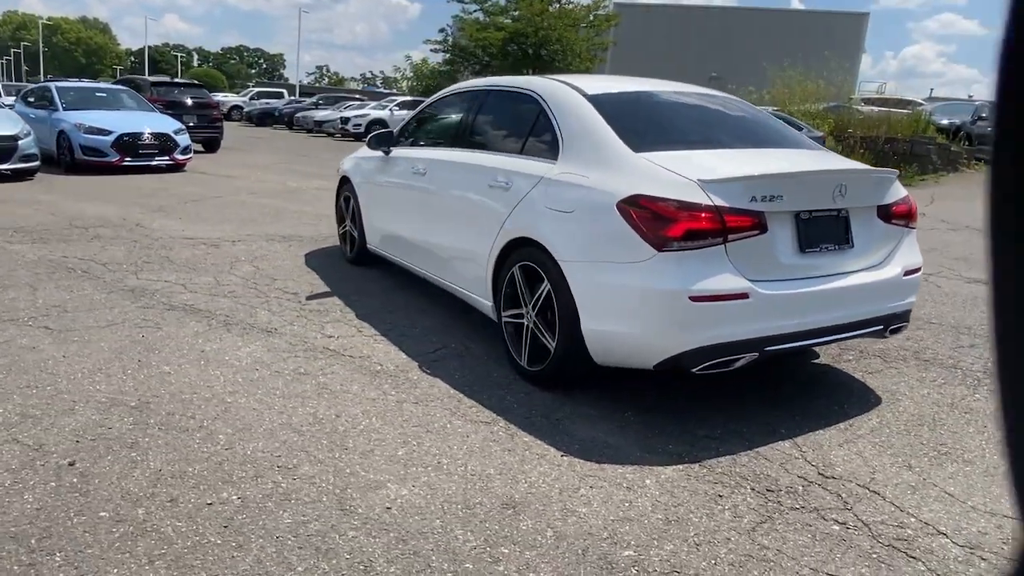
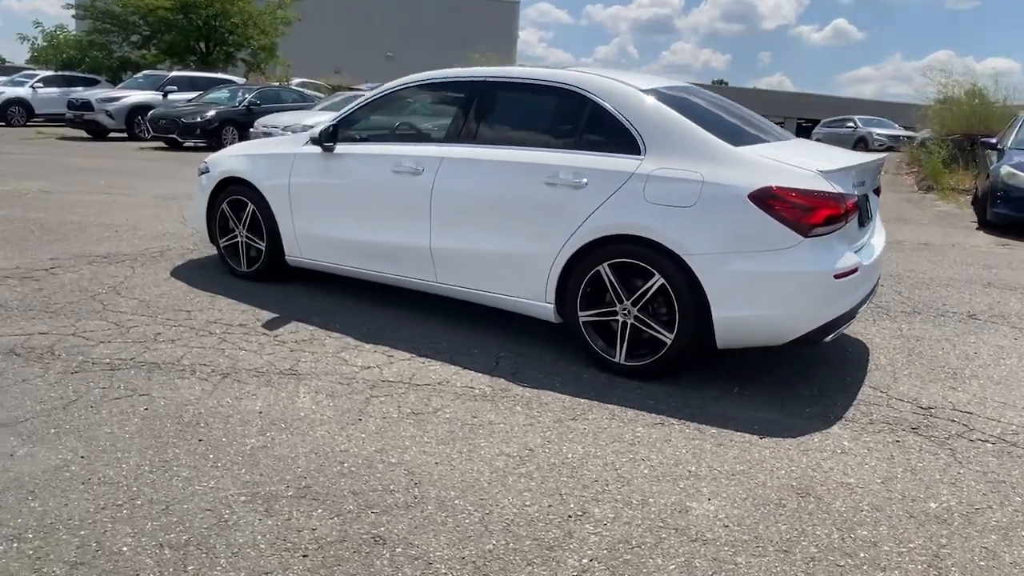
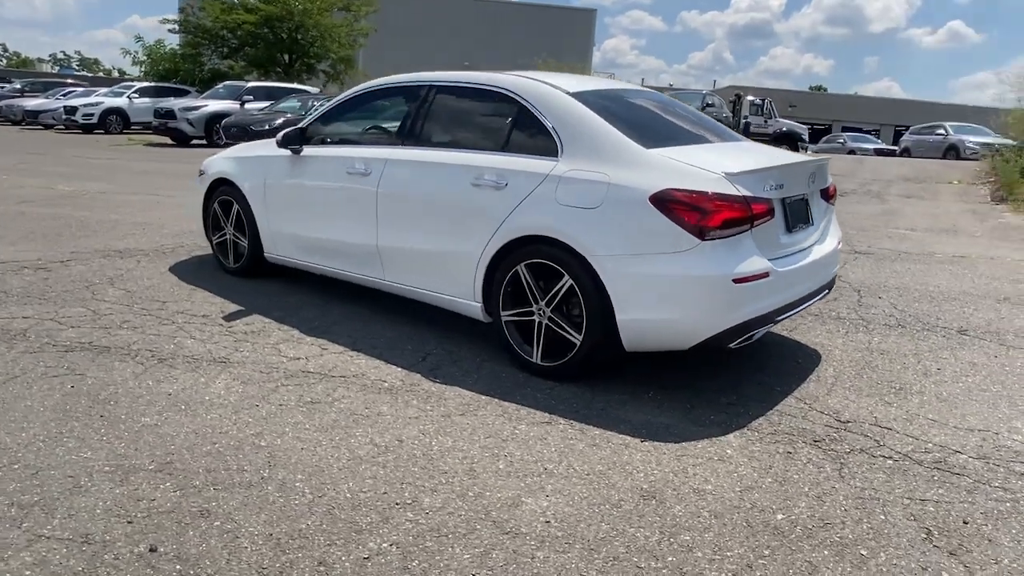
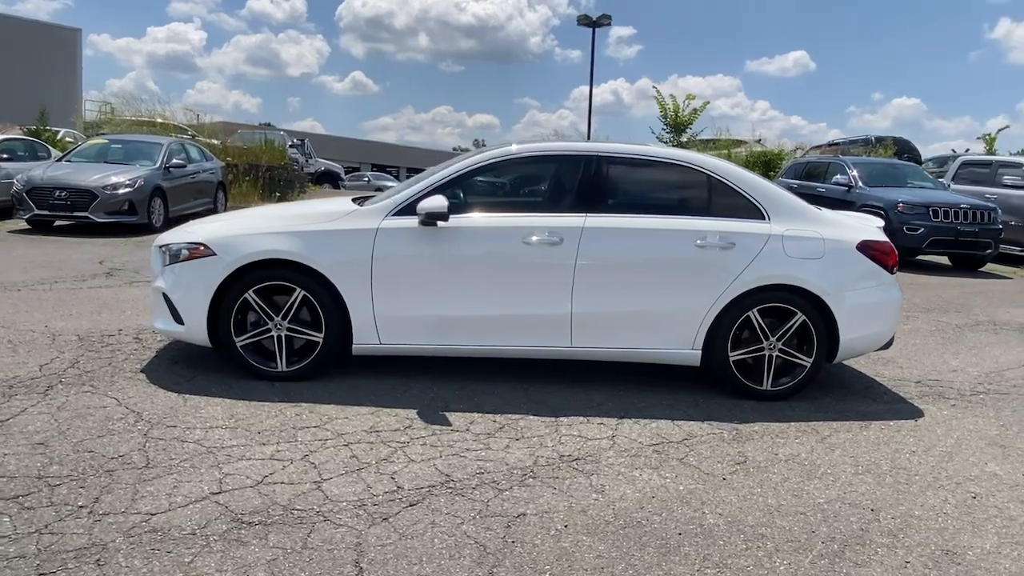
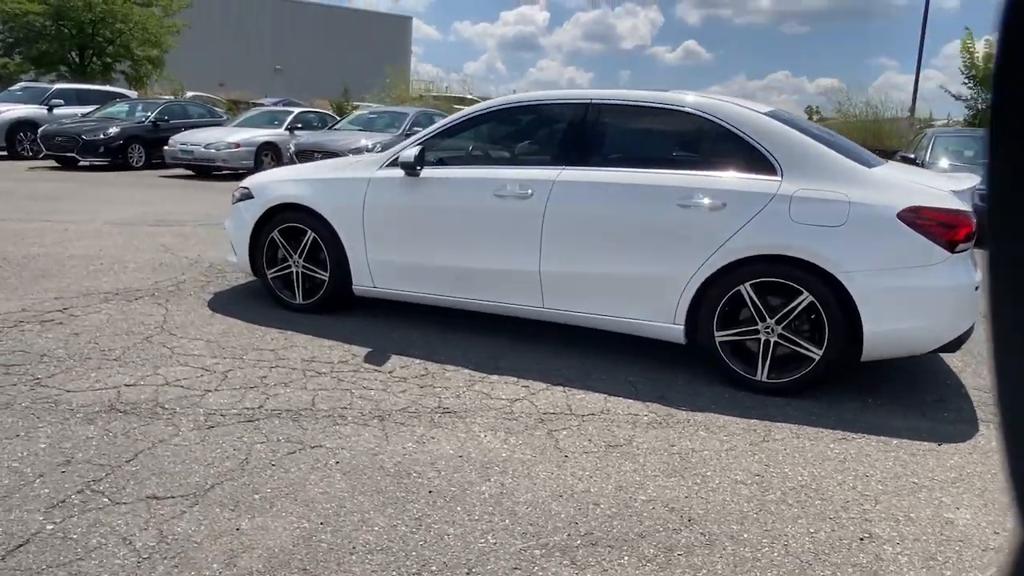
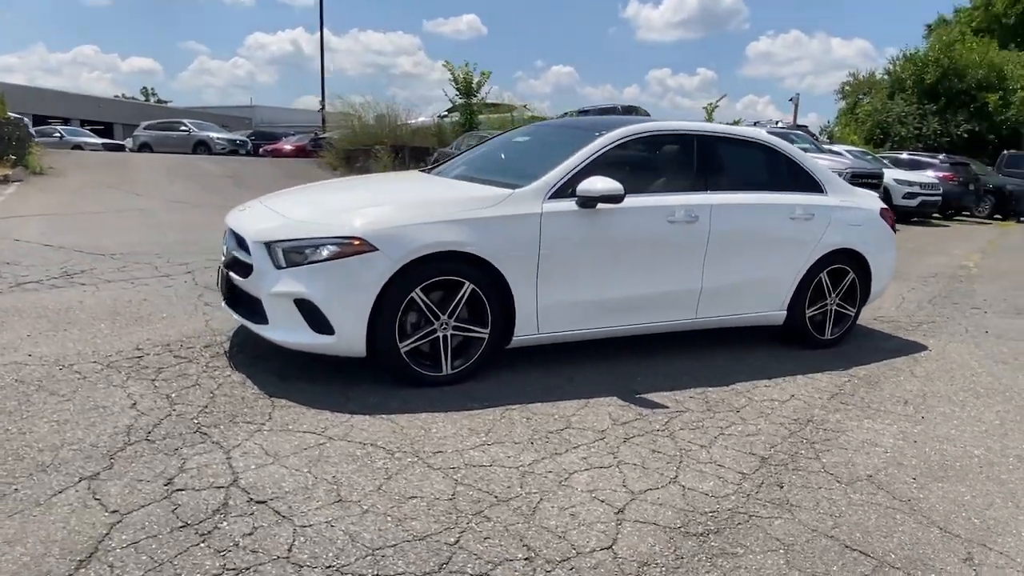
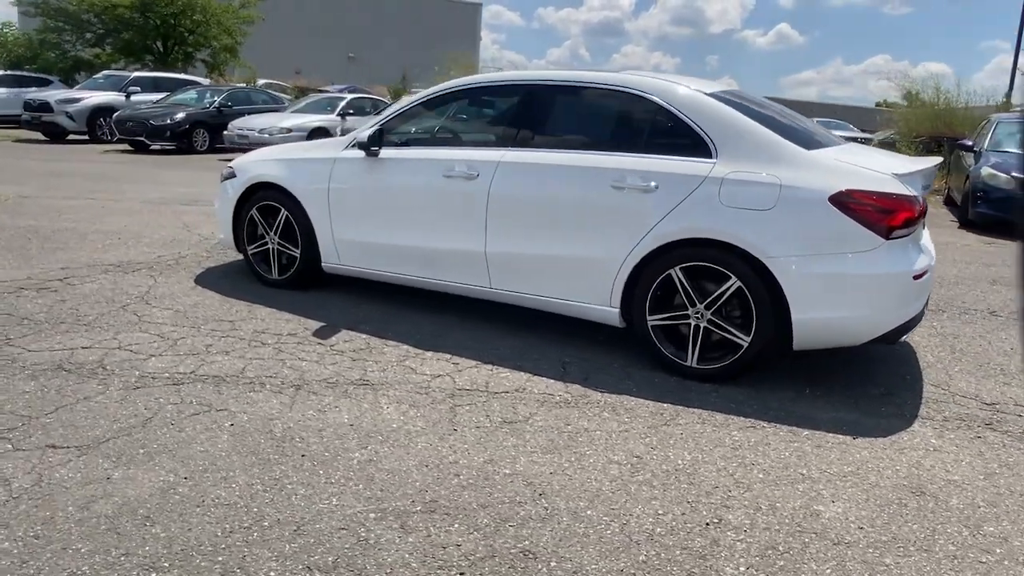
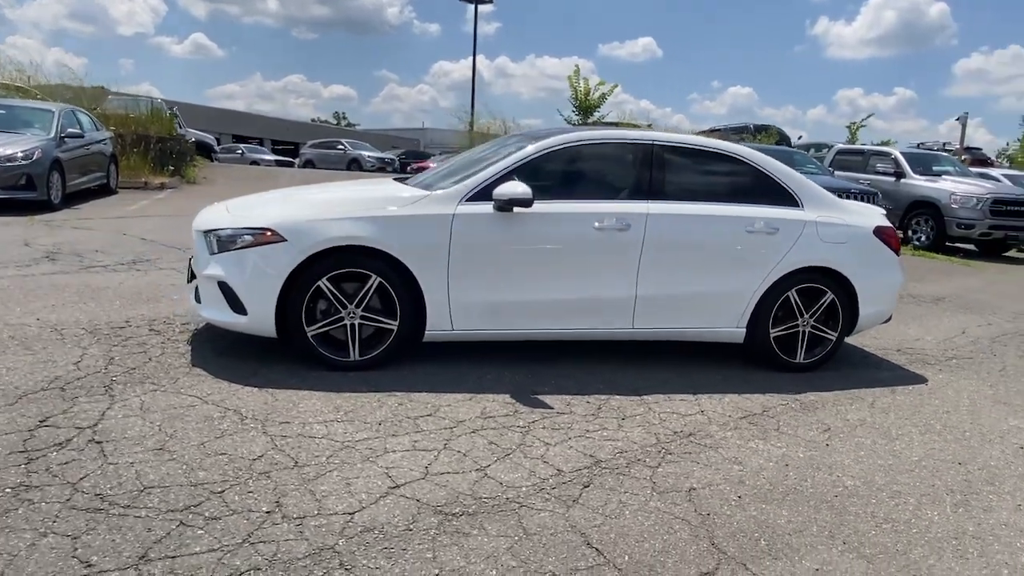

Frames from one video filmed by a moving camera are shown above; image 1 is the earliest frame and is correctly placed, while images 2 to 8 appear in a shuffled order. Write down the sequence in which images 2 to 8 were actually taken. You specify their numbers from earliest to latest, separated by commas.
3, 2, 7, 5, 4, 8, 6
